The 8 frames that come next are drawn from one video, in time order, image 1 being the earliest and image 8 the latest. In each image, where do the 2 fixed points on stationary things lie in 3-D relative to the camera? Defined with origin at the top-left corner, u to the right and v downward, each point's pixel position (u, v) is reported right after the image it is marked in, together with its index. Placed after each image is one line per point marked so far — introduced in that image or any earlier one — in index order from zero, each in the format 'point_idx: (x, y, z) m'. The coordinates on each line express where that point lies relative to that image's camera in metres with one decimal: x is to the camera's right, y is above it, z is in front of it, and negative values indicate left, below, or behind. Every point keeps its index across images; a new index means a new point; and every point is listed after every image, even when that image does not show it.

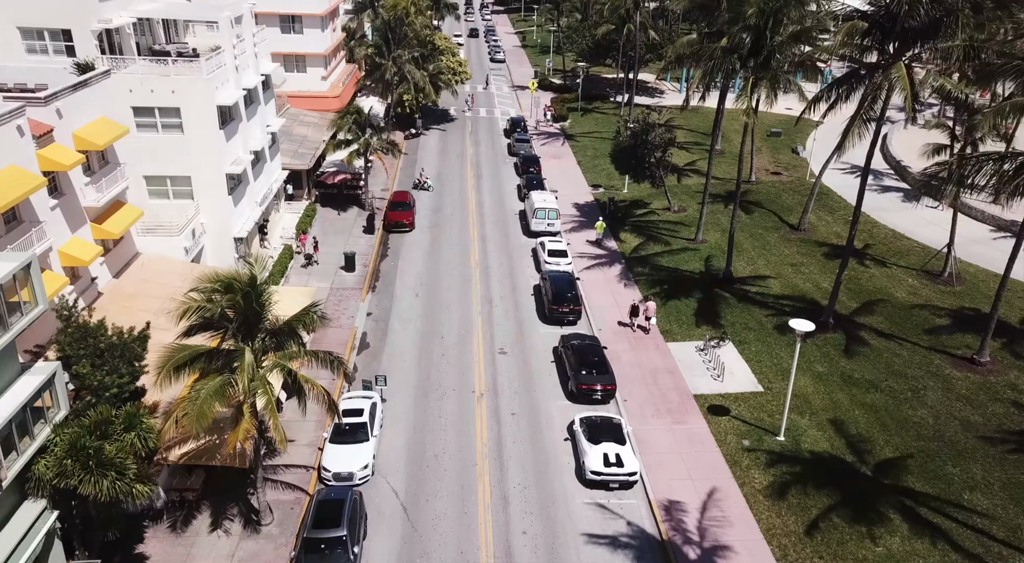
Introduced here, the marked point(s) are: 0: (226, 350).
0: (-6.9, -1.7, +18.6) m
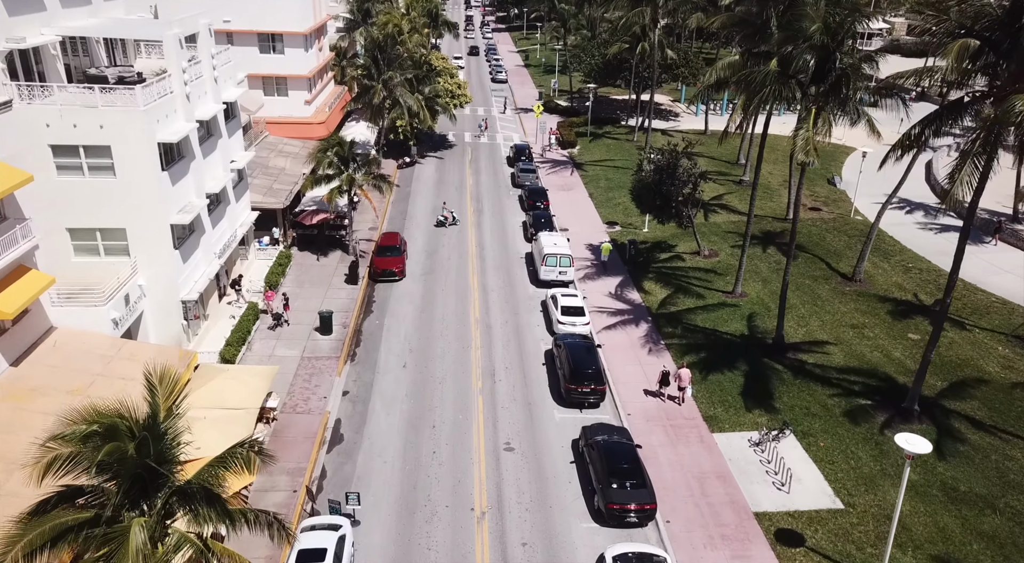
0: (-6.6, -3.9, +12.6) m
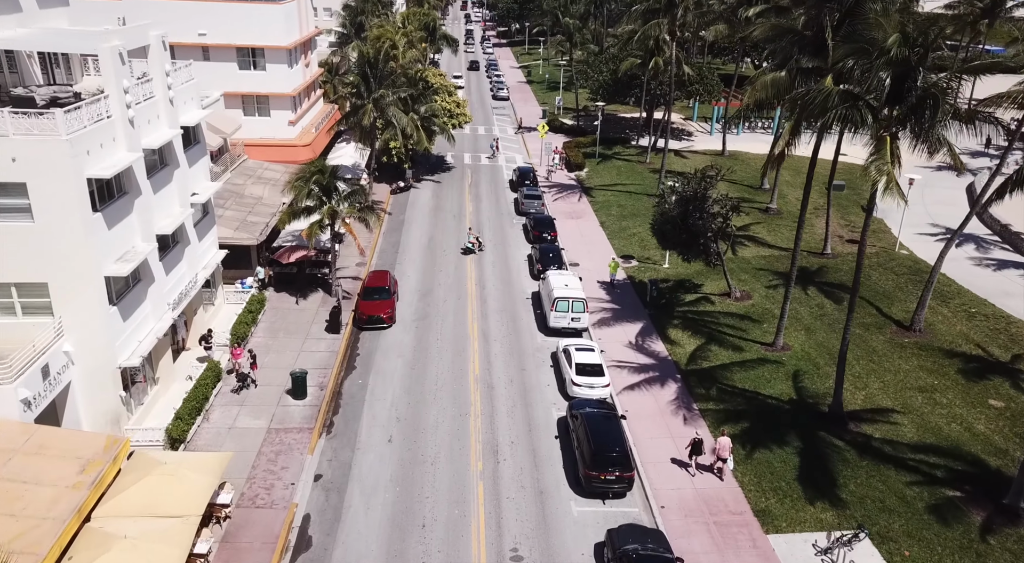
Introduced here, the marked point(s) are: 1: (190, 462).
0: (-6.4, -5.5, +7.8) m
1: (-8.2, -4.6, +19.8) m
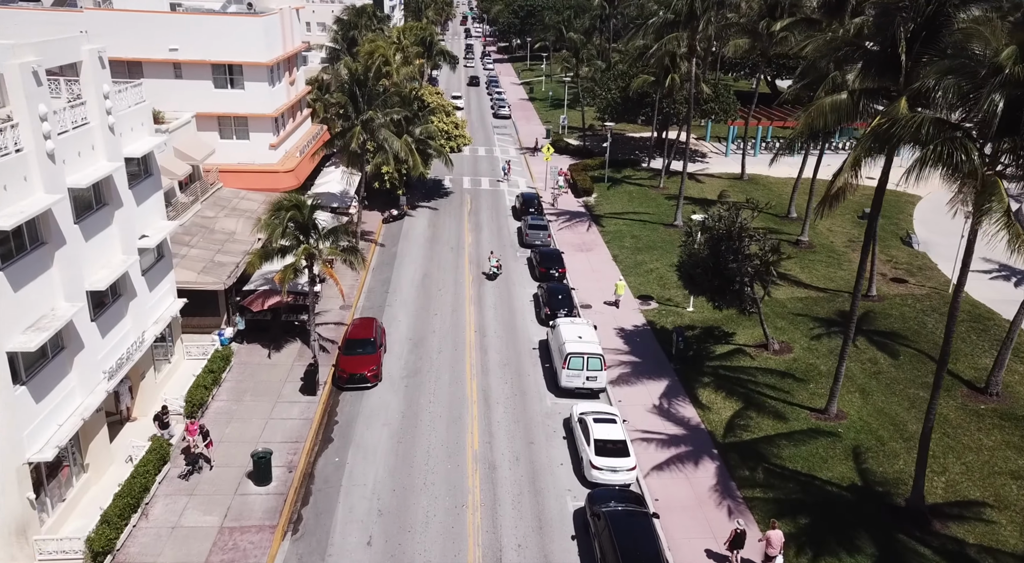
0: (-6.3, -6.9, +3.2) m
1: (-8.0, -6.3, +15.2) m
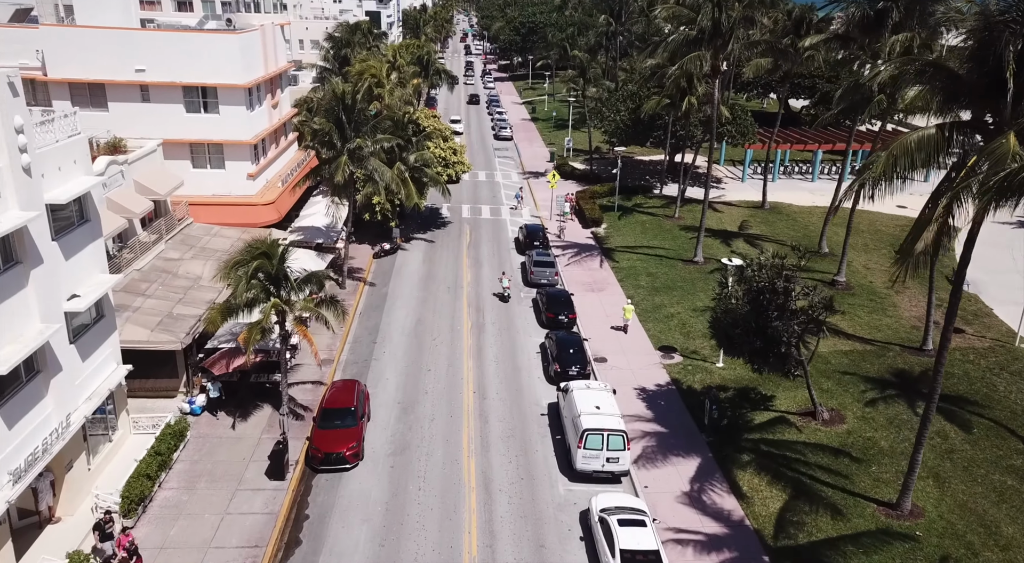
0: (-6.1, -8.3, -1.2) m
1: (-7.9, -7.9, +10.8) m
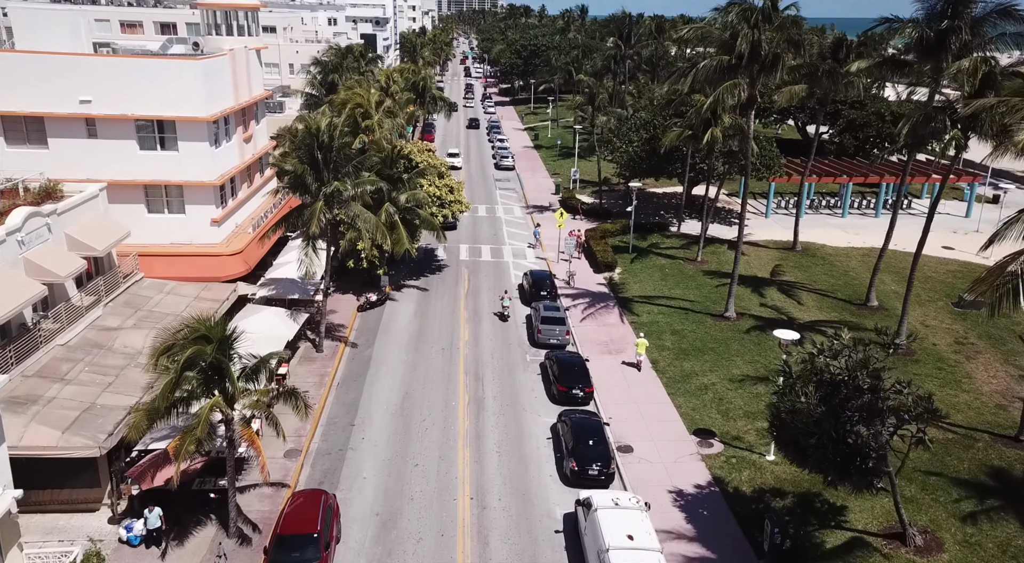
0: (-5.9, -9.9, -6.8) m
1: (-7.7, -9.8, +5.2) m
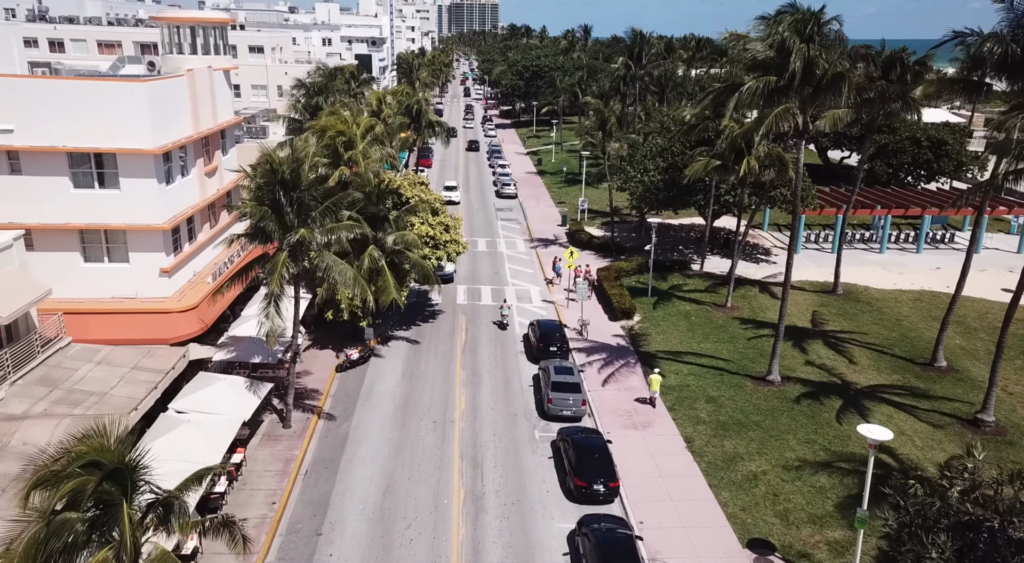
0: (-5.8, -11.1, -12.5) m
1: (-7.5, -11.3, -0.5) m
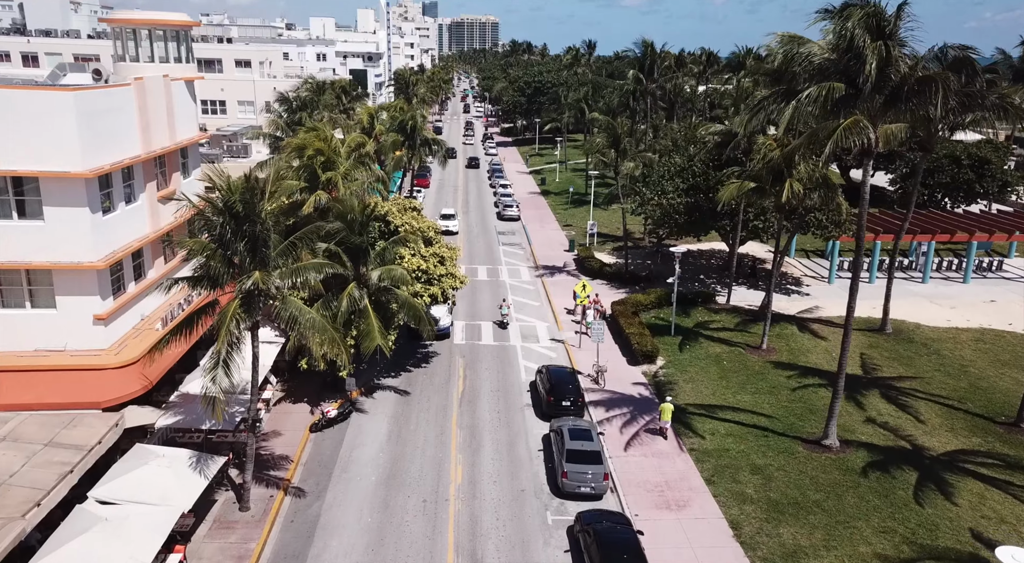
0: (-5.6, -11.6, -17.7) m
1: (-7.3, -12.2, -5.7) m
